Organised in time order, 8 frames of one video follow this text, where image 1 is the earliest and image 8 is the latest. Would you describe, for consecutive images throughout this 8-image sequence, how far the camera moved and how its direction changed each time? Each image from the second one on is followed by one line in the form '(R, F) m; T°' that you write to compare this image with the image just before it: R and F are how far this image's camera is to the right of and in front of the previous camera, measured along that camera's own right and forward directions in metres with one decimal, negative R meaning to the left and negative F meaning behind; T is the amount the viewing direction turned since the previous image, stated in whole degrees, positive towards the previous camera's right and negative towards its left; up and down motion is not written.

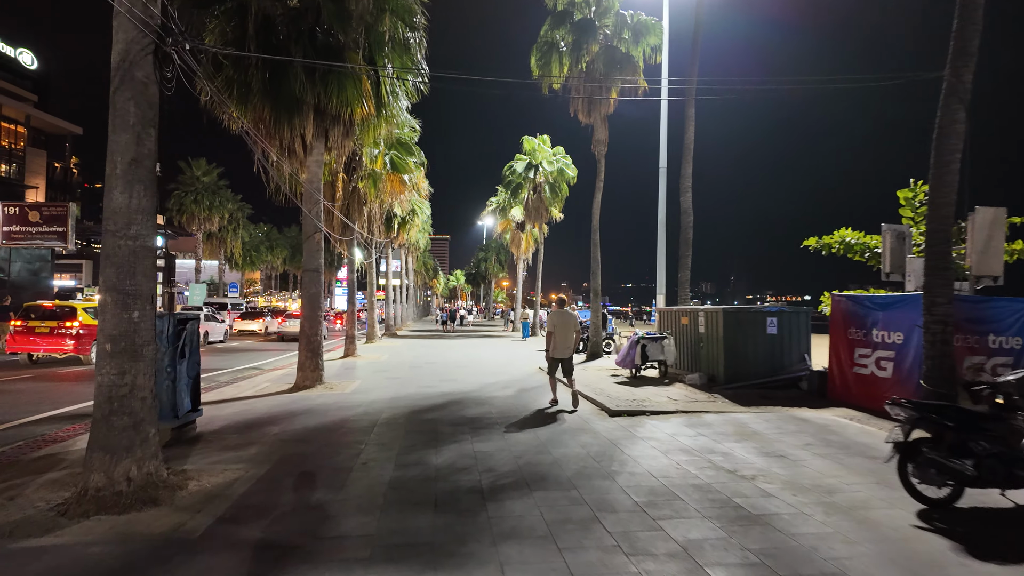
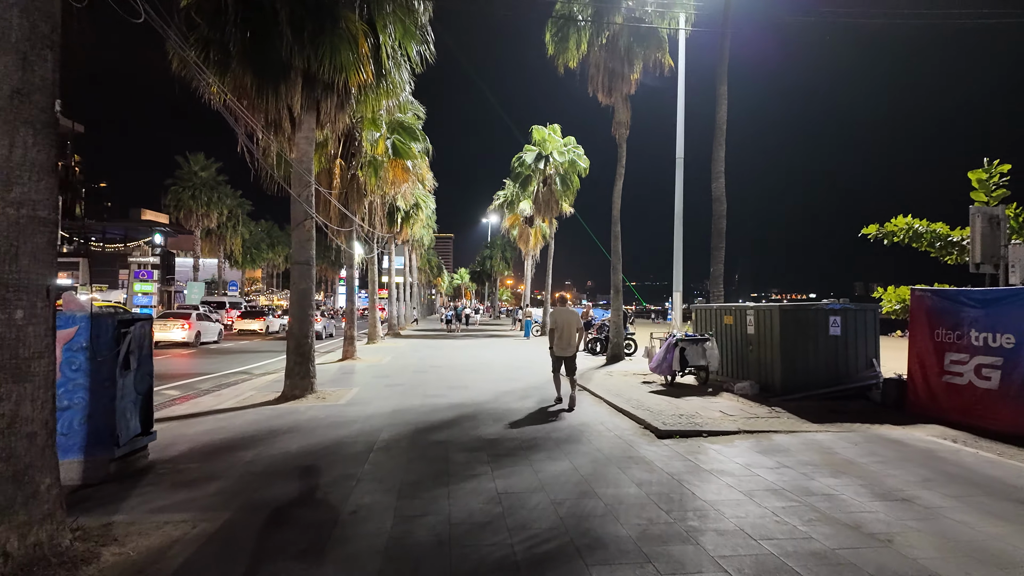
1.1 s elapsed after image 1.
(-0.3, +1.6) m; 0°
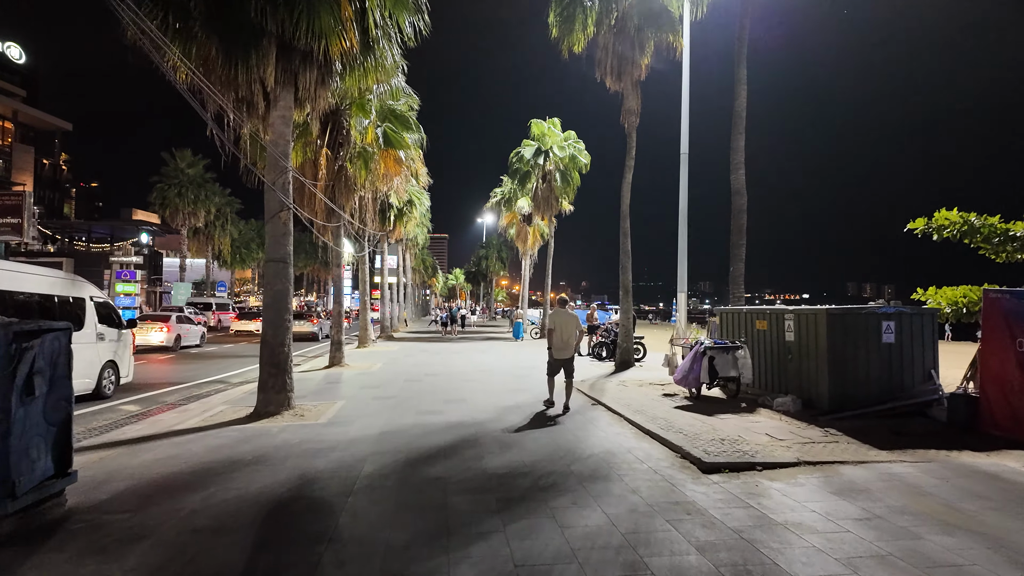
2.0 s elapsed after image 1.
(-0.2, +1.3) m; +1°
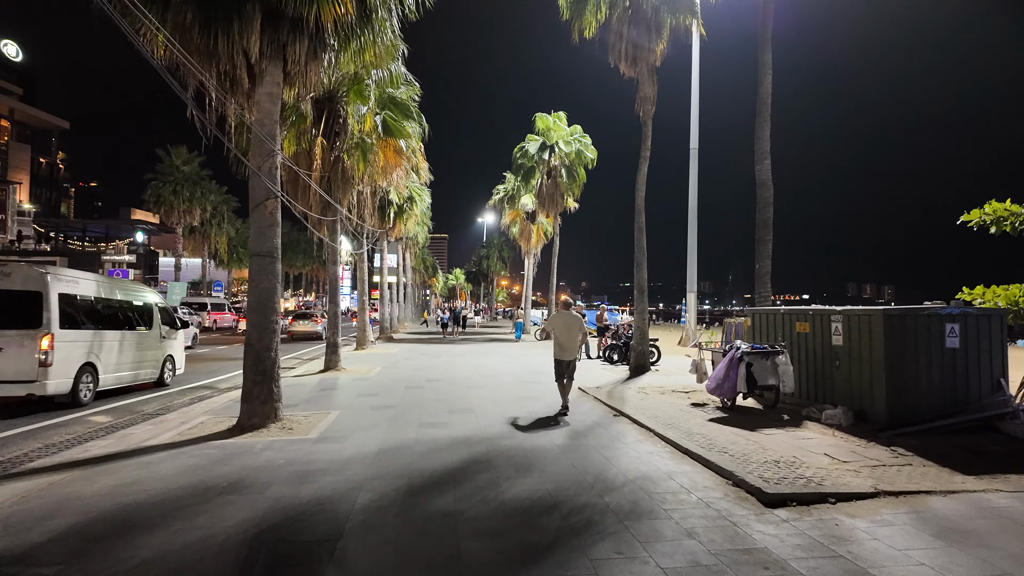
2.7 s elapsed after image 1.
(-0.2, +1.0) m; 0°
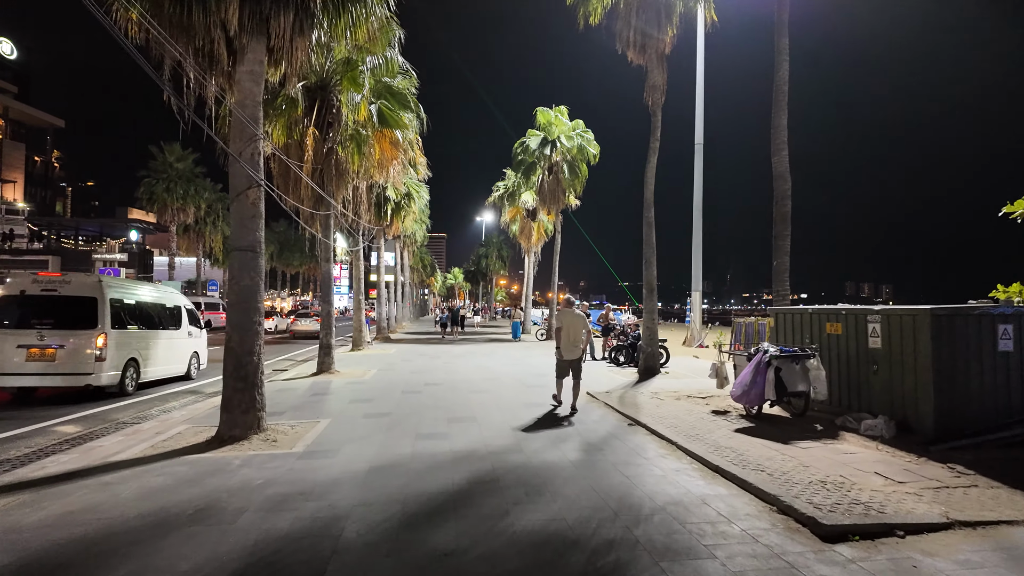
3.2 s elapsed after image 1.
(-0.1, +0.7) m; 0°
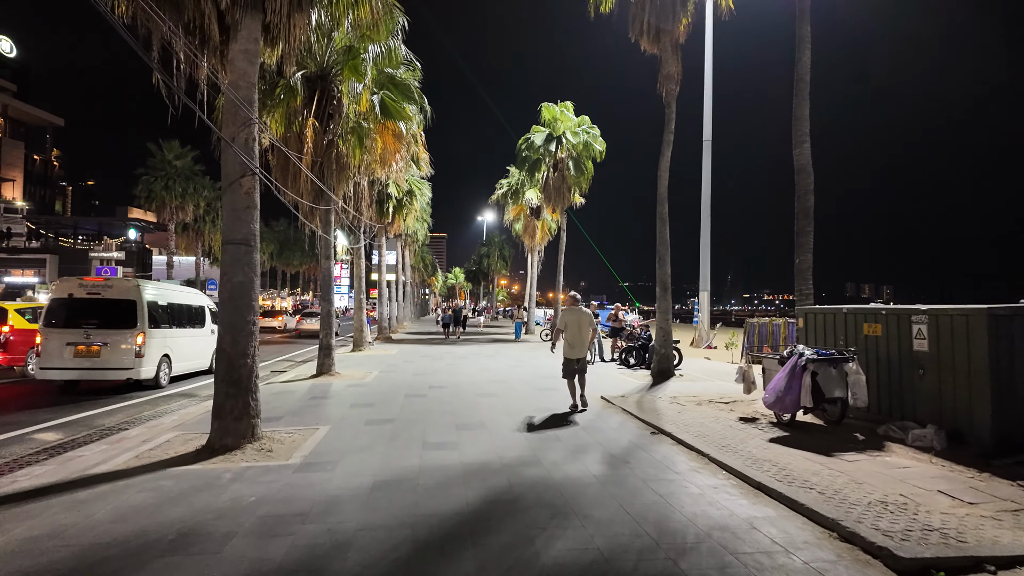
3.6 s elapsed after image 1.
(-0.2, +0.6) m; 0°
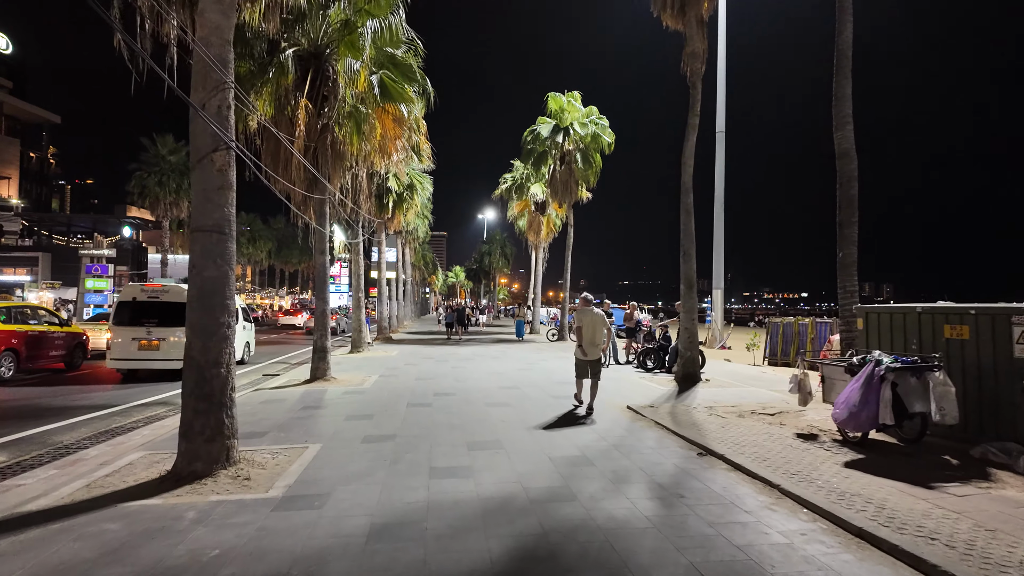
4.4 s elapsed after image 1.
(-0.3, +1.1) m; 0°
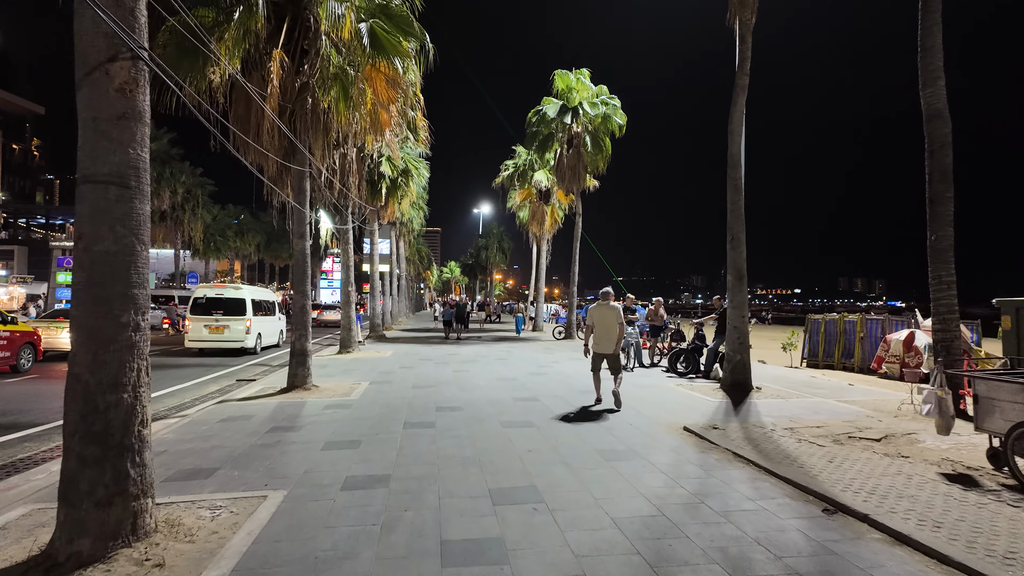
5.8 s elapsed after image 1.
(-0.4, +2.0) m; +1°
